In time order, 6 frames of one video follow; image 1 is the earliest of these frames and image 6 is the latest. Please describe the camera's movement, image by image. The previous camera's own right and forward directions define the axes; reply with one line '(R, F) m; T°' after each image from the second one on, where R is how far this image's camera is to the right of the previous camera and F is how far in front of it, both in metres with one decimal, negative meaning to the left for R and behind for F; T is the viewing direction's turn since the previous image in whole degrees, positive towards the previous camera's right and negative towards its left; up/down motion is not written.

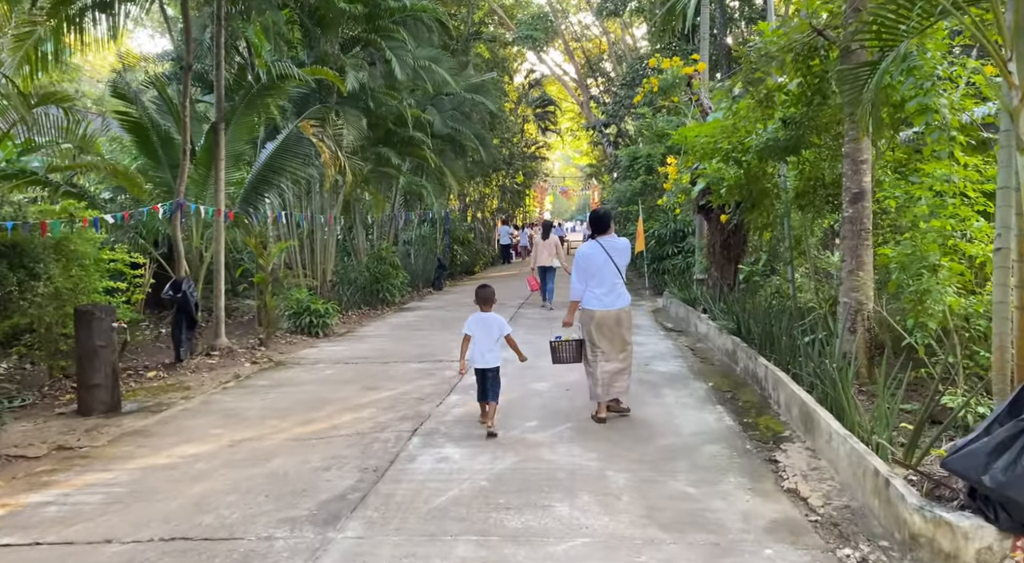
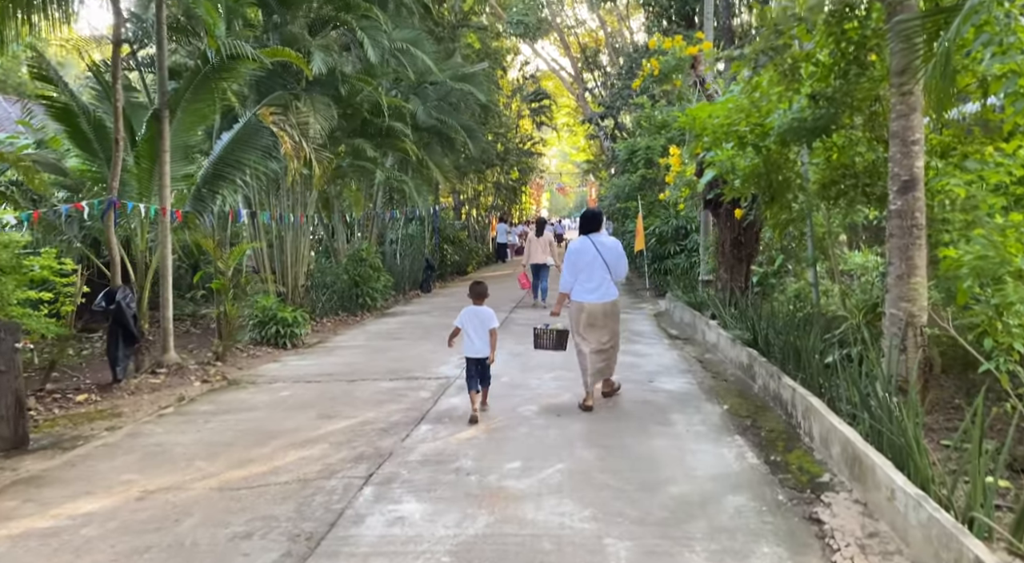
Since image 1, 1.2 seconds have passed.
(+0.1, +1.1) m; 0°
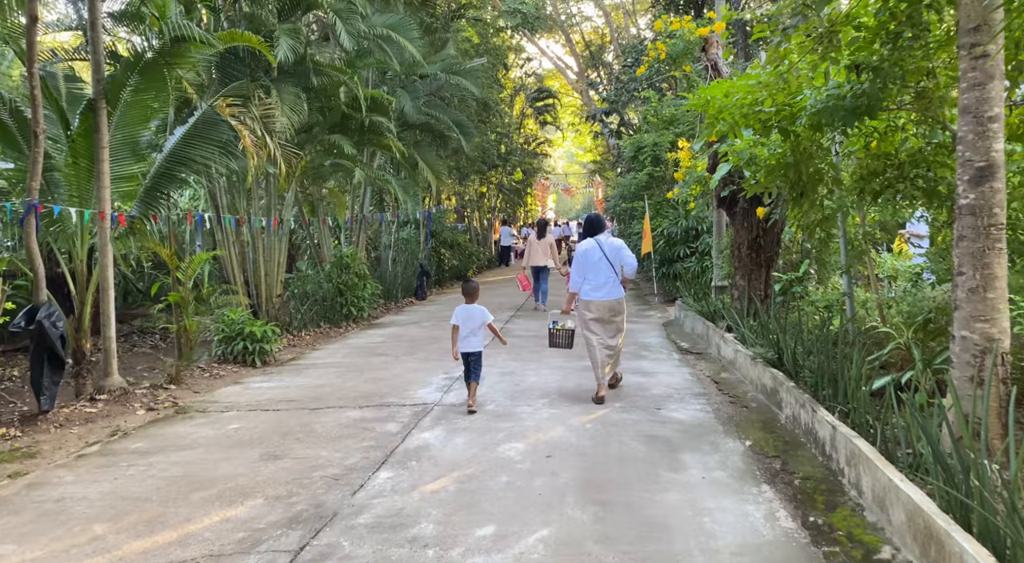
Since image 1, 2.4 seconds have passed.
(+0.2, +1.1) m; -1°
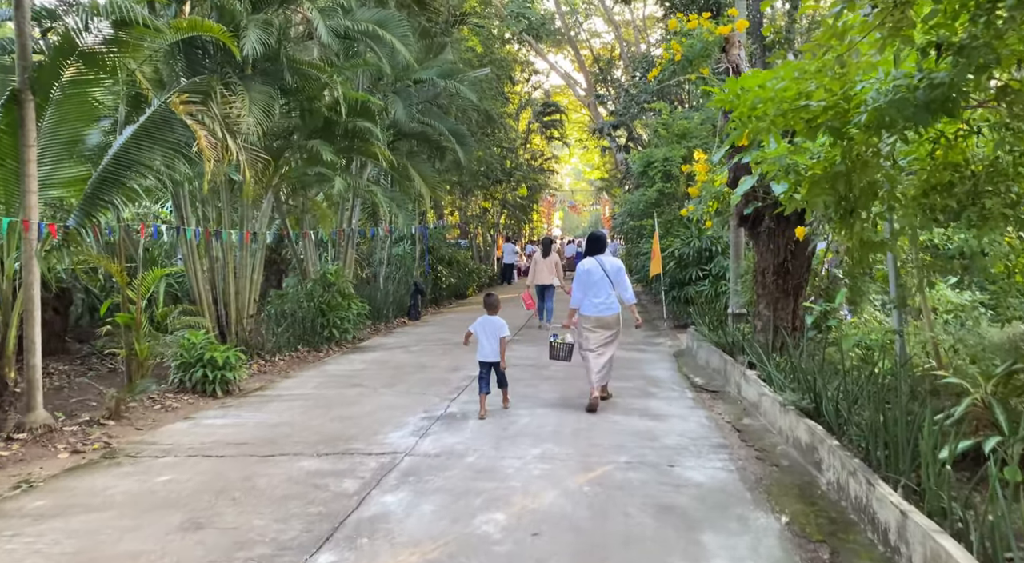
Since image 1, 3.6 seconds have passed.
(+0.1, +1.1) m; 0°
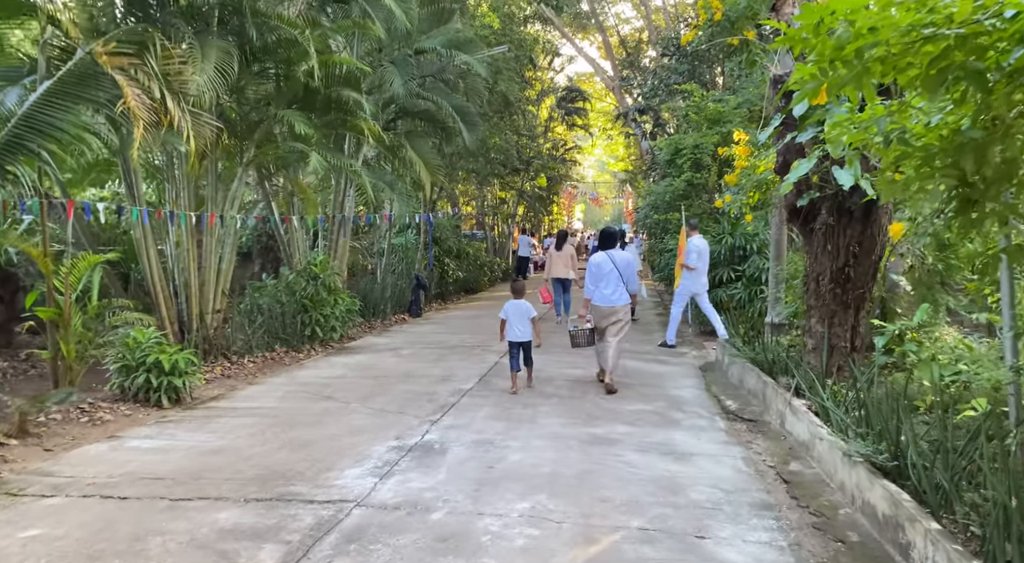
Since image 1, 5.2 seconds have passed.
(+0.2, +1.4) m; -2°
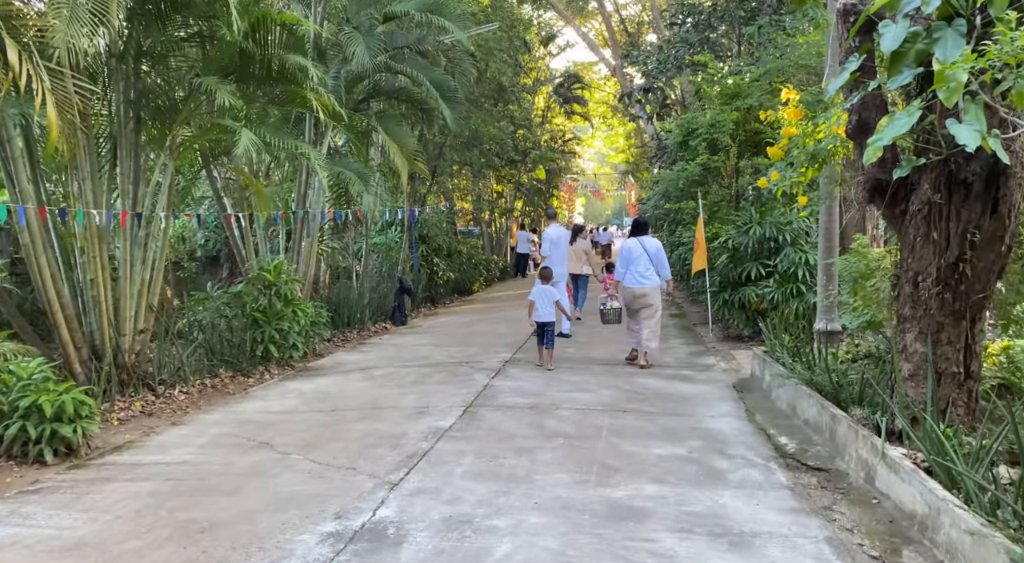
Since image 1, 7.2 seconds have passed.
(+0.1, +1.8) m; 0°
